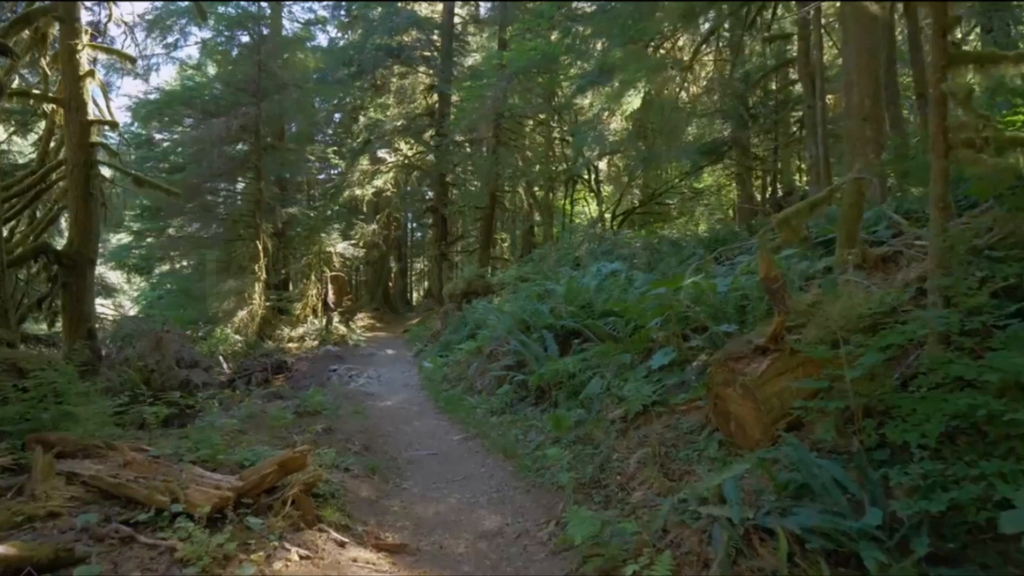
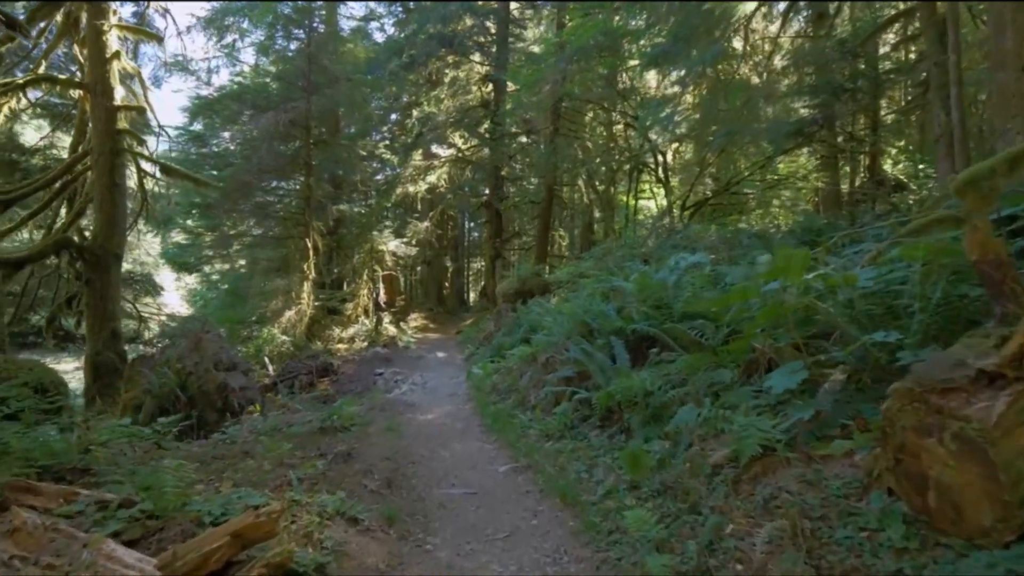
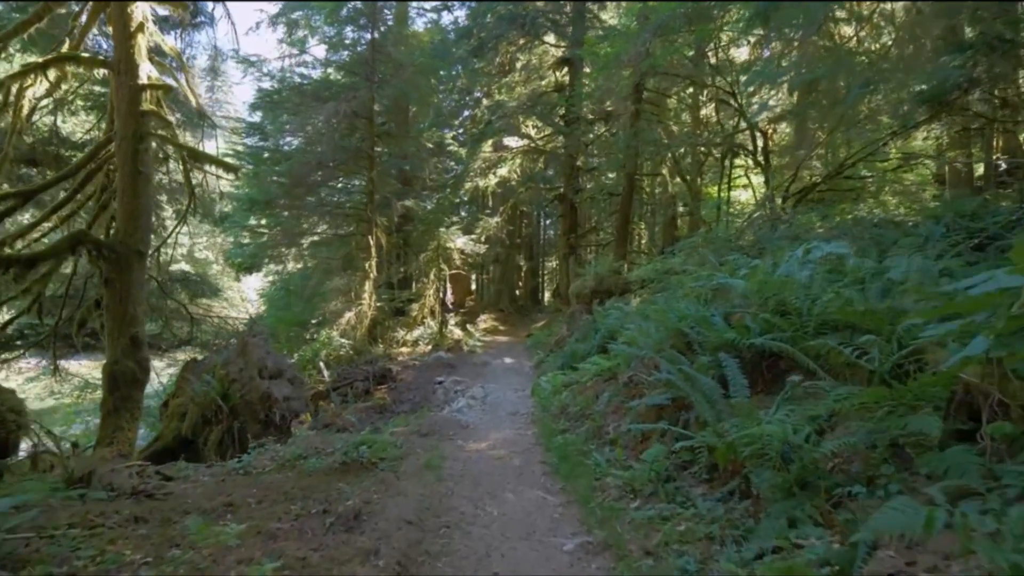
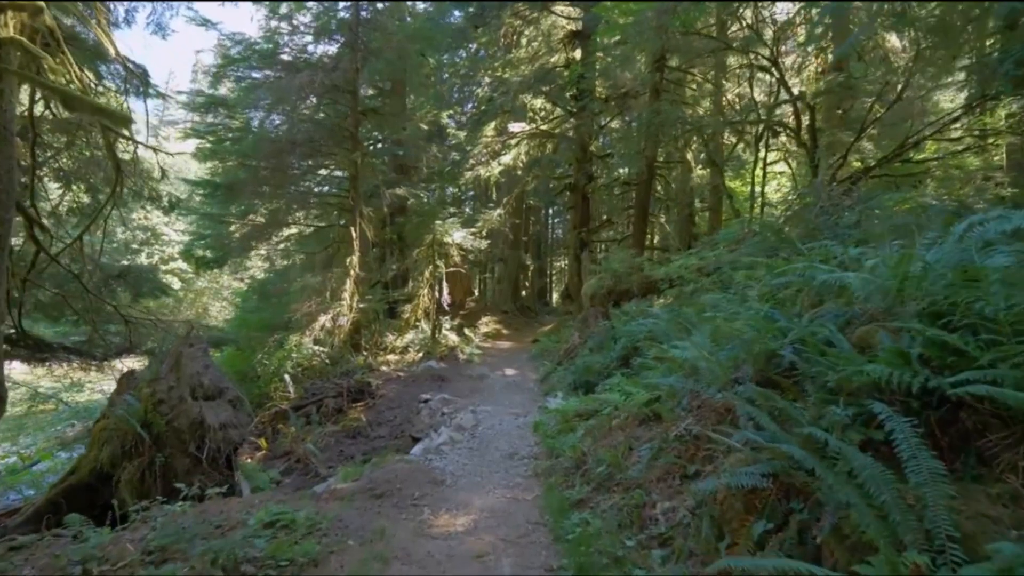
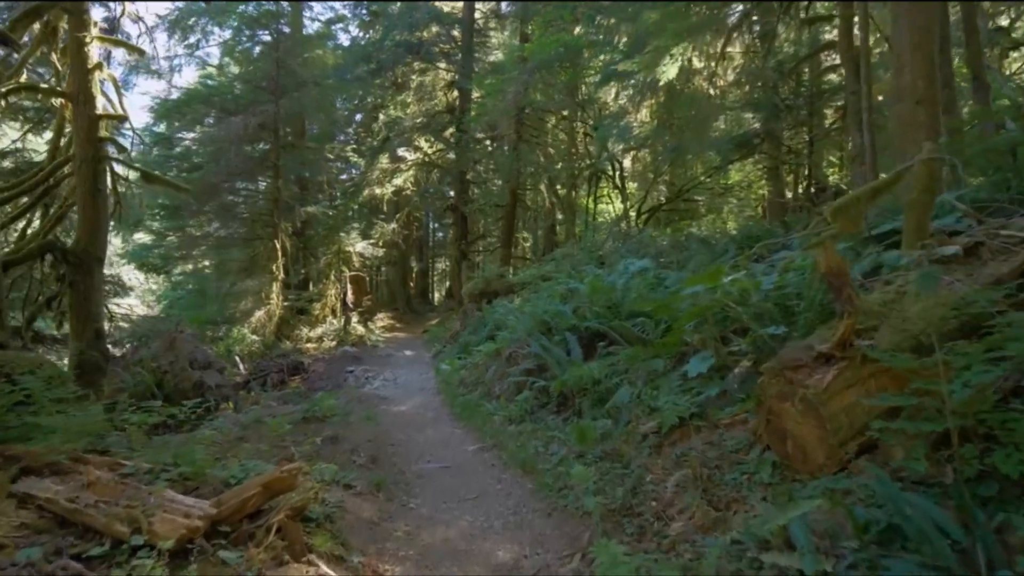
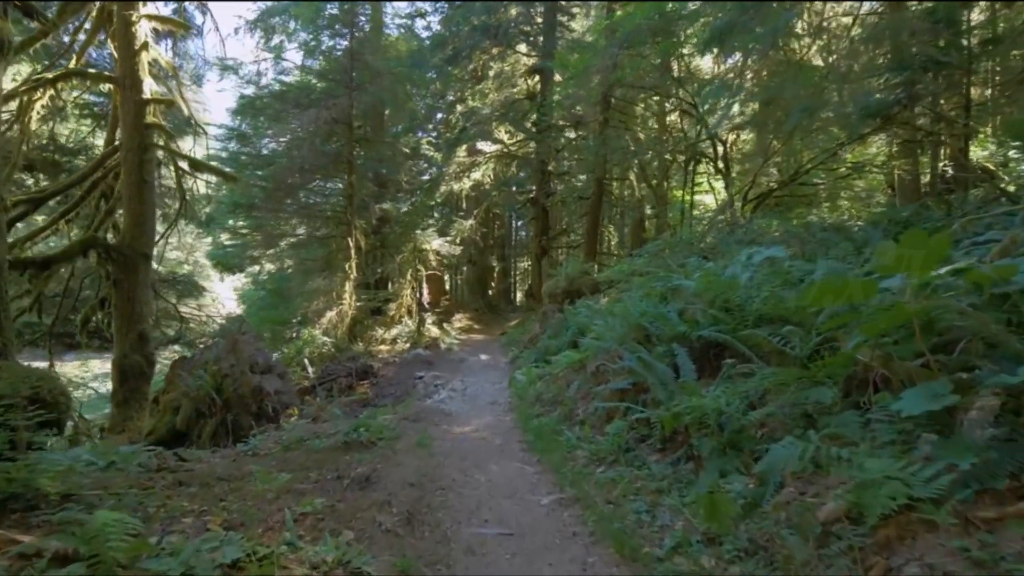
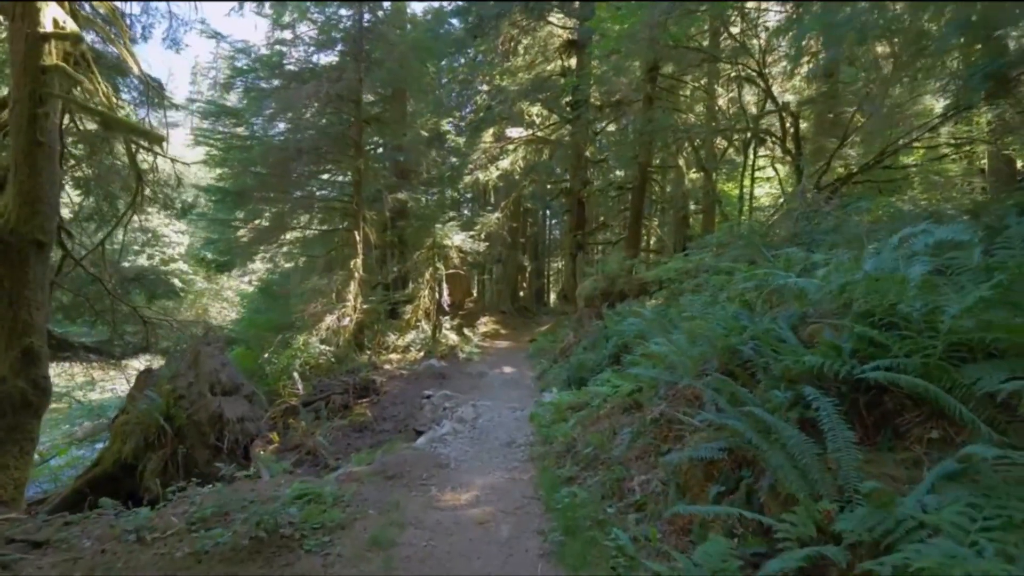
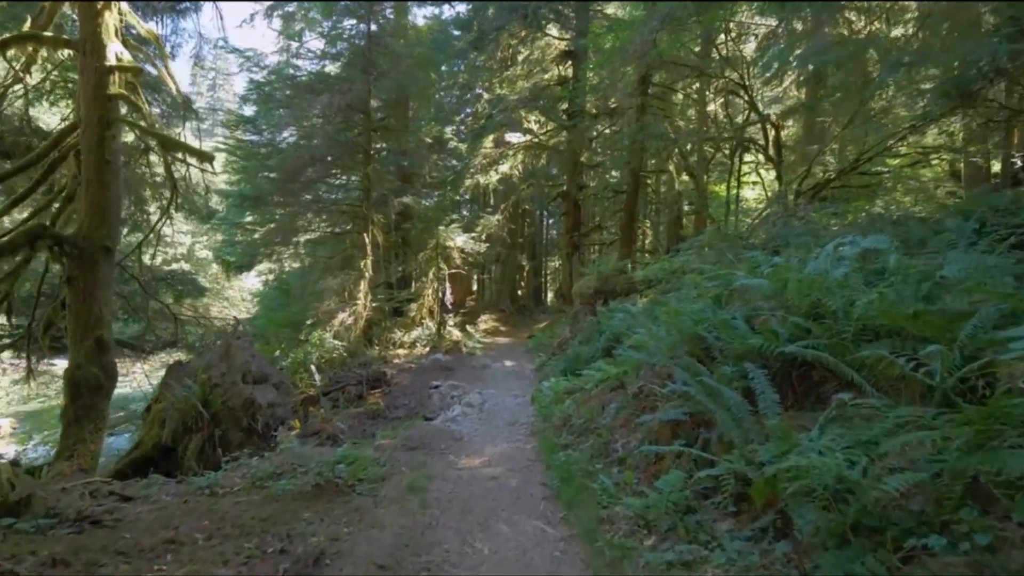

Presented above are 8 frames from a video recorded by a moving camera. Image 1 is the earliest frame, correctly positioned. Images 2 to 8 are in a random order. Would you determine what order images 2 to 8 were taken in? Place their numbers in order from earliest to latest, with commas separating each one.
5, 2, 6, 3, 8, 7, 4
